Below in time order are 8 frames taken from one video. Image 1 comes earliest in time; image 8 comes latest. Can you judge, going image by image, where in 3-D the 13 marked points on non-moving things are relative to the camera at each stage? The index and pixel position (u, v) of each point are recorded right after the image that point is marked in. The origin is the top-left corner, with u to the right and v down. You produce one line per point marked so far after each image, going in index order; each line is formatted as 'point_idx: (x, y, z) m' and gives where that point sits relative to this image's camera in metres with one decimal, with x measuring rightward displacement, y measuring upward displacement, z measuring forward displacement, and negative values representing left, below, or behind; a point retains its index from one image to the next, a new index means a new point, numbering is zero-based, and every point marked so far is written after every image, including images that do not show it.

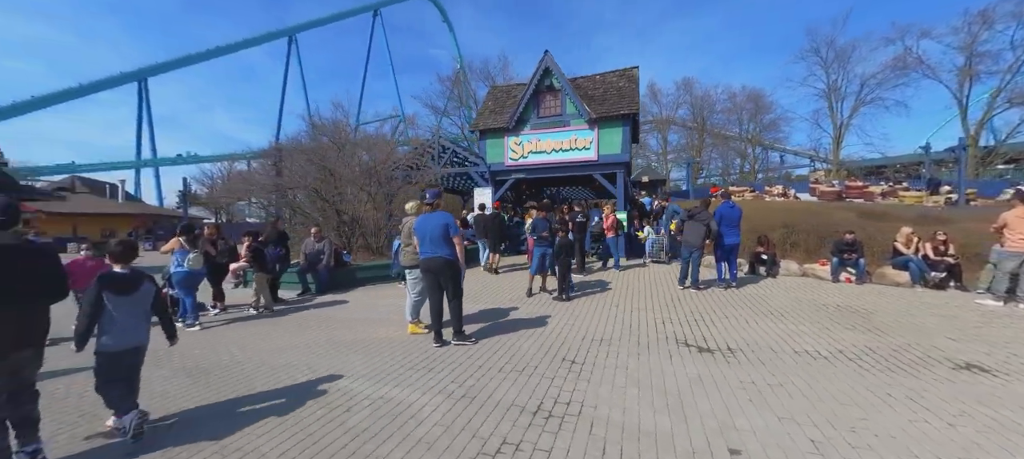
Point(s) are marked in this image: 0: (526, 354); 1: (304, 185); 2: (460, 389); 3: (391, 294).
0: (+0.2, -1.2, +3.8) m
1: (-6.2, +1.3, +11.4) m
2: (-0.4, -1.2, +3.0) m
3: (-2.4, -1.3, +7.6) m
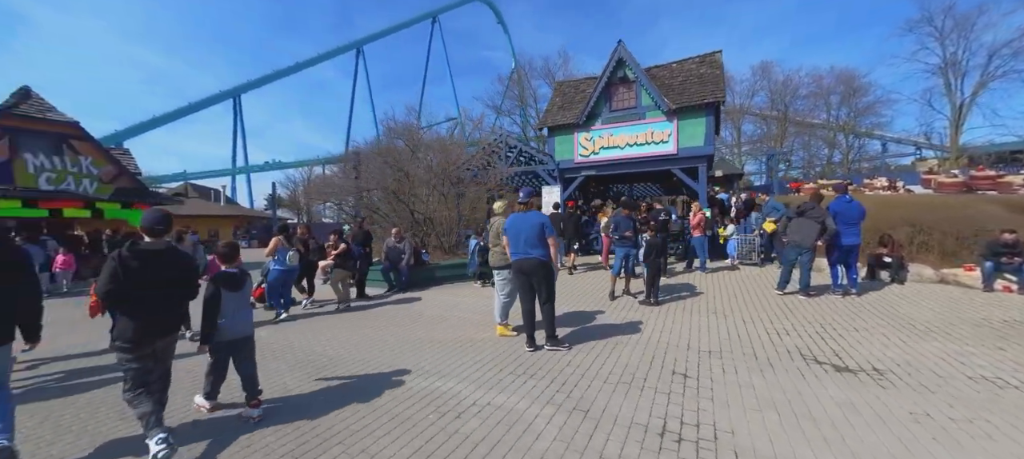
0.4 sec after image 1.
0: (+1.1, -1.2, +3.5) m
1: (-4.1, +1.3, +11.9) m
2: (+0.4, -1.2, +2.8) m
3: (-0.9, -1.3, +7.7) m
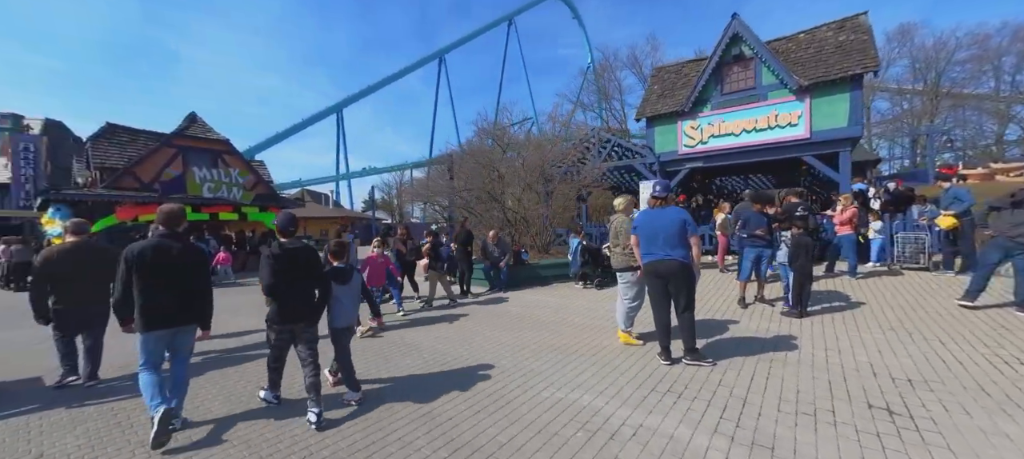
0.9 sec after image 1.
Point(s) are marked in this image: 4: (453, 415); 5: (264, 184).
0: (+2.2, -1.2, +2.9) m
1: (-1.1, +1.3, +12.2) m
2: (+1.4, -1.2, +2.3) m
3: (+1.2, -1.3, +7.4) m
4: (-0.5, -1.4, +3.0) m
5: (-12.5, +2.3, +19.3) m
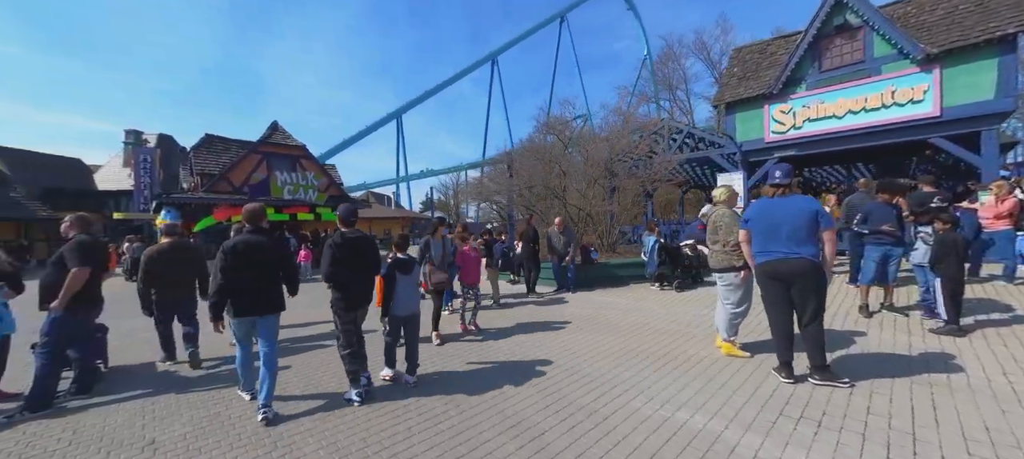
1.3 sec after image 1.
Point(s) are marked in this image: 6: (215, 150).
0: (+2.9, -1.2, +2.3) m
1: (+0.8, +1.4, +11.9) m
2: (+2.0, -1.2, +1.8) m
3: (+2.4, -1.2, +6.9) m
4: (+0.2, -1.4, +2.7) m
5: (-9.4, +2.3, +20.6) m
6: (-13.9, +3.8, +18.0) m
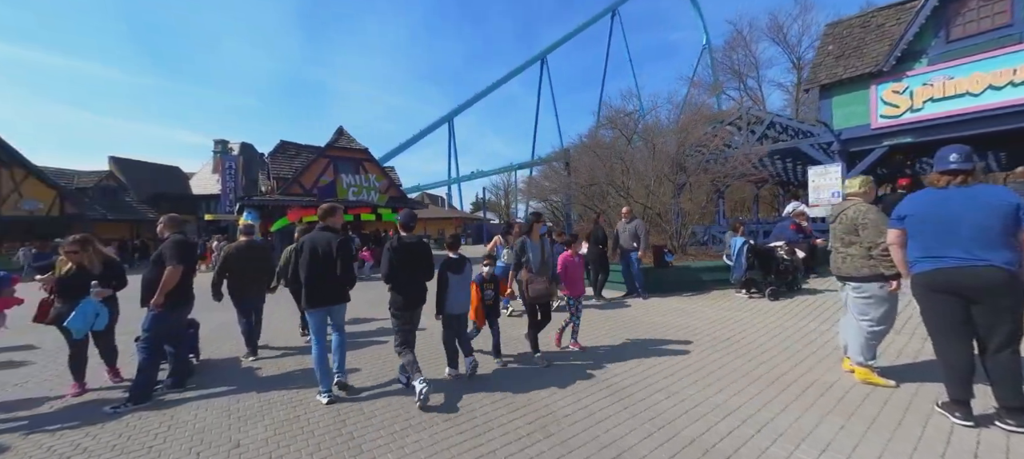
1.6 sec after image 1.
0: (+3.4, -1.2, +1.5) m
1: (+2.6, +1.4, +11.4) m
2: (+2.5, -1.2, +1.2) m
3: (+3.6, -1.2, +6.1) m
4: (+0.8, -1.4, +2.3) m
5: (-6.4, +2.3, +21.2) m
6: (-11.2, +3.8, +19.3) m
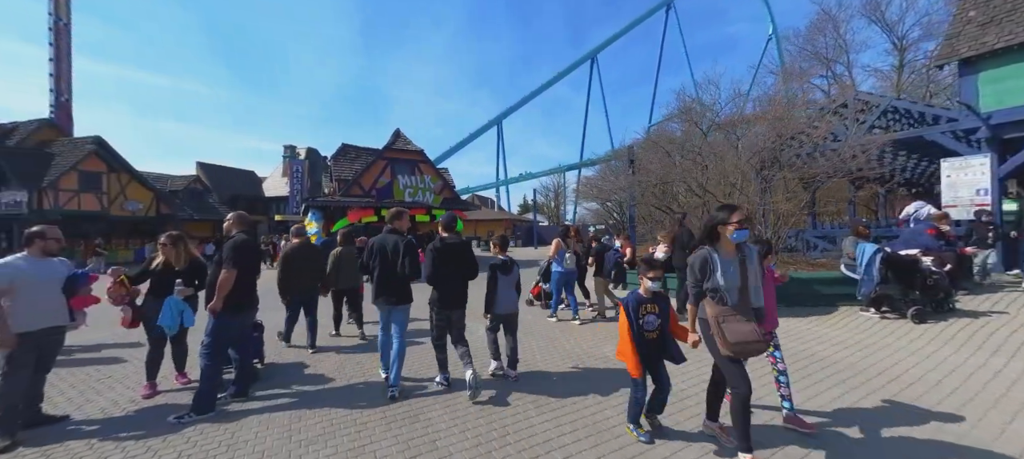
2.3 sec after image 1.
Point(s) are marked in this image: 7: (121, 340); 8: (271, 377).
0: (+3.9, -1.2, +0.5) m
1: (+4.3, +1.3, +10.3) m
2: (+2.9, -1.2, +0.2) m
3: (+4.6, -1.3, +5.0) m
4: (+1.4, -1.4, +1.6) m
5: (-3.4, +2.2, +21.3) m
6: (-8.4, +3.7, +19.9) m
7: (-6.5, -1.8, +6.4) m
8: (-2.9, -1.8, +4.6) m
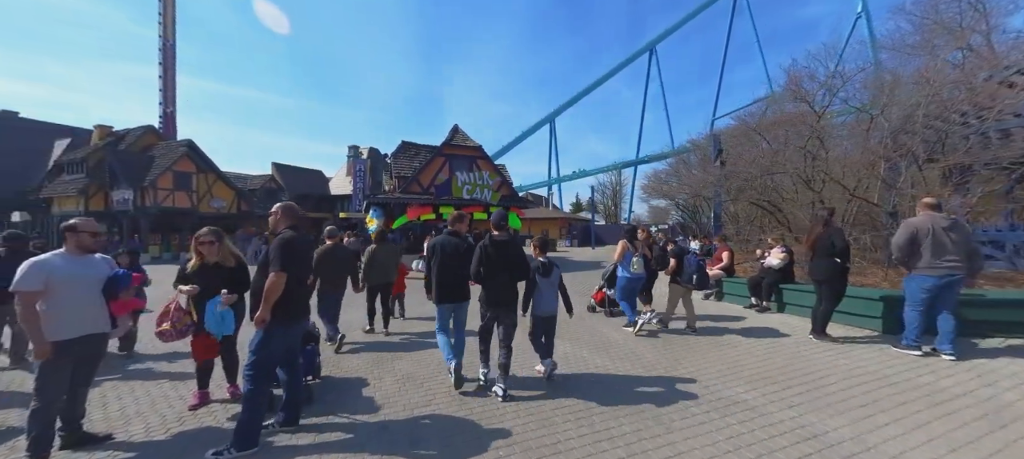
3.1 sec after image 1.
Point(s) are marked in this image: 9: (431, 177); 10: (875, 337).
0: (+4.2, -1.3, -1.0) m
1: (+6.0, +1.3, +8.7) m
2: (+3.2, -1.2, -1.1) m
3: (+5.6, -1.3, +3.4) m
4: (+1.9, -1.4, +0.4) m
5: (-0.2, +2.3, +20.5) m
6: (-5.3, +3.9, +19.8) m
7: (-5.3, -1.8, +6.2) m
8: (-1.9, -1.7, +4.0) m
9: (-3.9, +2.5, +18.5) m
10: (+4.5, -1.3, +5.0) m
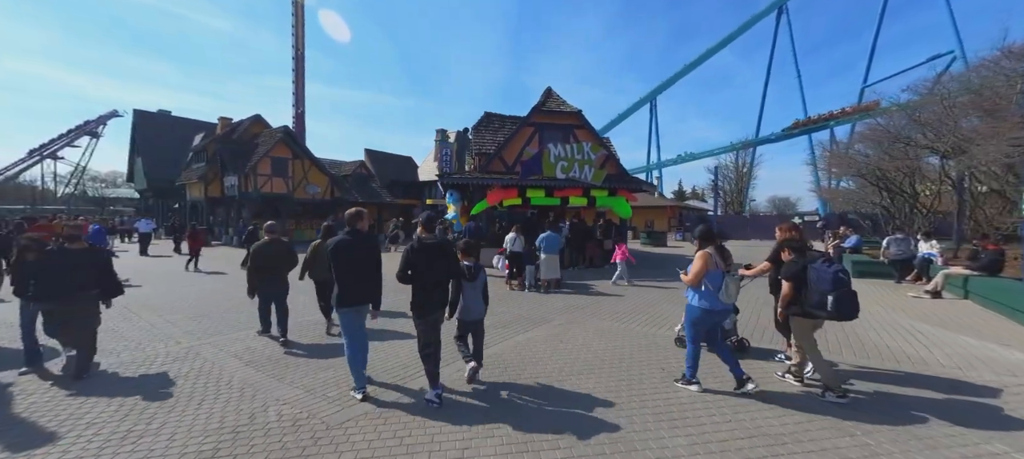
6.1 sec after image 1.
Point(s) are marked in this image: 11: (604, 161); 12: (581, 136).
0: (+3.6, -1.4, -5.8) m
1: (+7.6, +1.3, +3.2) m
2: (+2.6, -1.4, -5.7) m
3: (+5.9, -1.4, -1.8) m
4: (+1.7, -1.5, -3.9) m
5: (+4.3, +2.8, +16.1) m
6: (-0.9, +4.4, +16.5) m
7: (-4.0, -1.6, +3.4) m
8: (-1.2, -1.7, +0.5) m
9: (+0.2, +3.0, +14.9) m
10: (+5.3, -1.4, 0.0) m
11: (+3.7, +2.7, +15.8) m
12: (+2.8, +3.7, +15.5) m
